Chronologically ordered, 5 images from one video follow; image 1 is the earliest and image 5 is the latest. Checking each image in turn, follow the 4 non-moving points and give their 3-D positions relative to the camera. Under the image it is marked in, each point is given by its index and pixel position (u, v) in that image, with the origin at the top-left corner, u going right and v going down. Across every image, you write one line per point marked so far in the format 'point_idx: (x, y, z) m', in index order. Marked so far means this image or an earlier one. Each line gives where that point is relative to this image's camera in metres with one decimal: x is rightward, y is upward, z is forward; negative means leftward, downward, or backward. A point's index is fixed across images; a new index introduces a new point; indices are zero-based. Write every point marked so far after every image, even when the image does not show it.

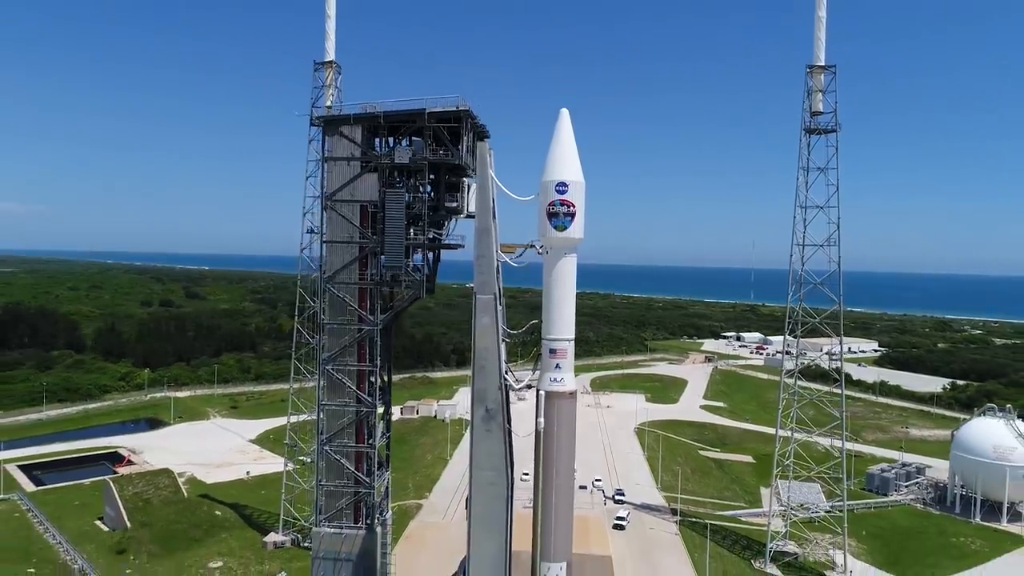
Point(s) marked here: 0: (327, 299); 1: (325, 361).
0: (-4.8, -0.3, +17.5) m
1: (-4.8, -1.9, +17.5) m
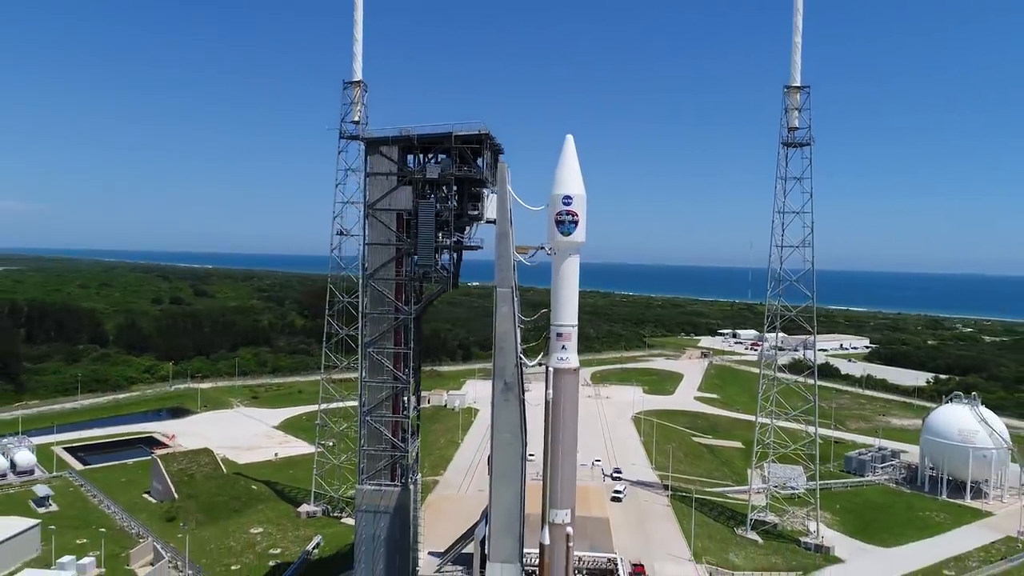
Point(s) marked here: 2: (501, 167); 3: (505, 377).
0: (-4.4, -0.1, +20.7) m
1: (-4.4, -1.7, +20.7) m
2: (-0.3, +3.2, +18.5) m
3: (-0.2, -2.4, +18.2) m
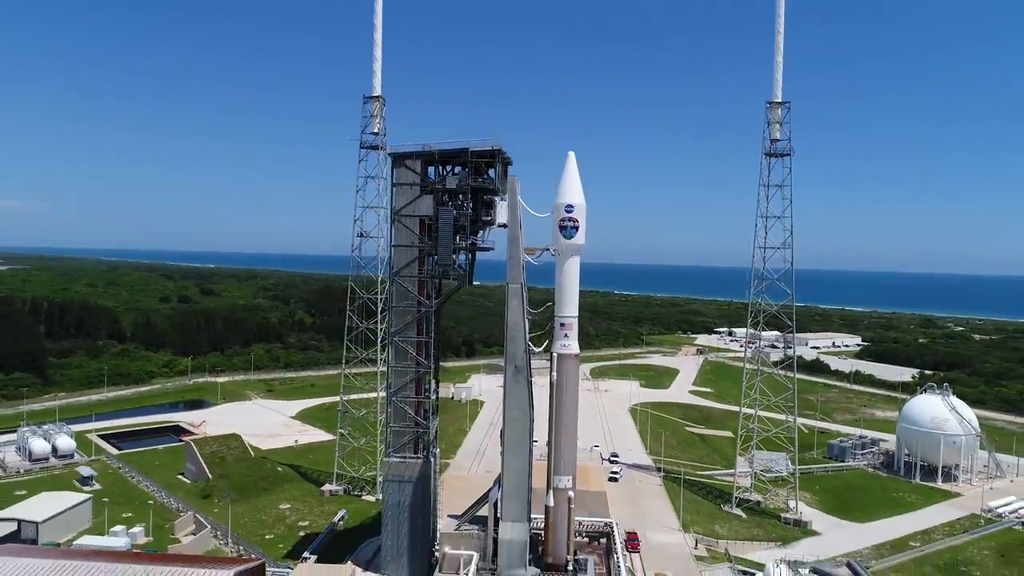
0: (-4.1, 0.0, +23.6) m
1: (-4.1, -1.6, +23.6) m
2: (0.0, +3.4, +21.4) m
3: (+0.1, -2.3, +21.1) m
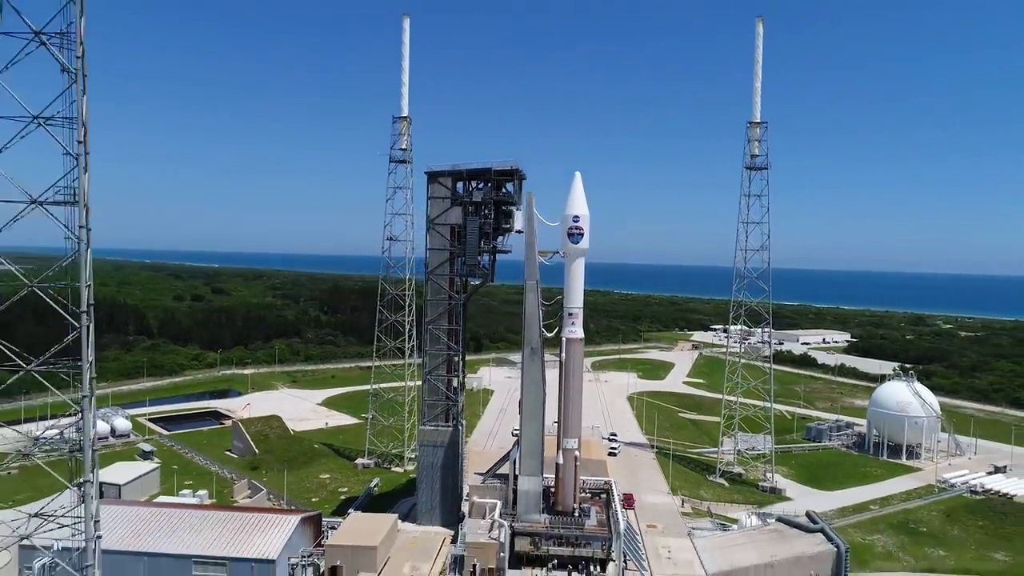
0: (-3.4, +0.1, +28.1) m
1: (-3.5, -1.4, +28.1) m
2: (+0.7, +3.5, +25.9) m
3: (+0.7, -2.1, +25.6) m
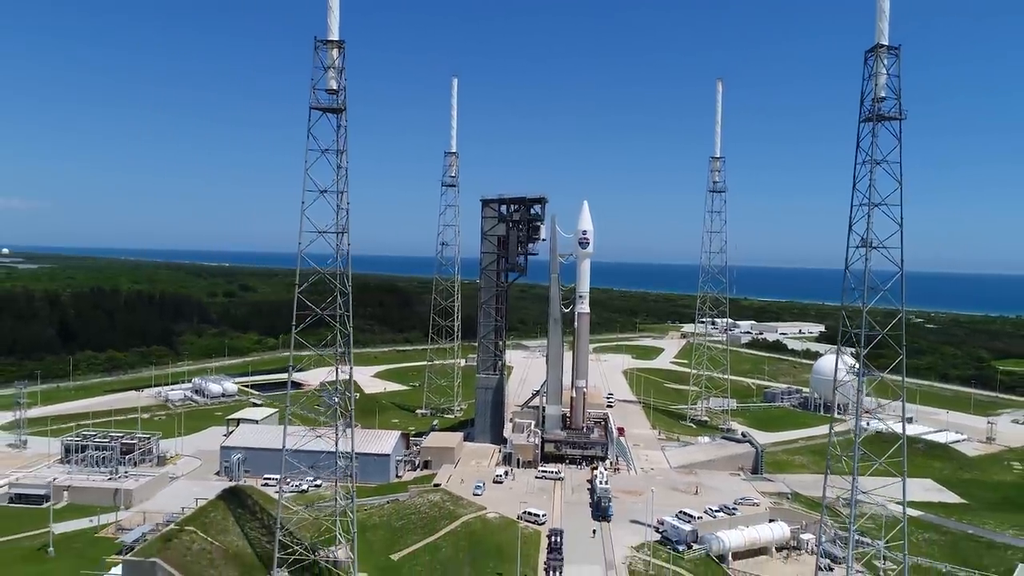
0: (-1.8, +0.6, +40.8) m
1: (-1.8, -0.9, +40.8) m
2: (+2.3, +4.0, +38.6) m
3: (+2.4, -1.6, +38.3) m
